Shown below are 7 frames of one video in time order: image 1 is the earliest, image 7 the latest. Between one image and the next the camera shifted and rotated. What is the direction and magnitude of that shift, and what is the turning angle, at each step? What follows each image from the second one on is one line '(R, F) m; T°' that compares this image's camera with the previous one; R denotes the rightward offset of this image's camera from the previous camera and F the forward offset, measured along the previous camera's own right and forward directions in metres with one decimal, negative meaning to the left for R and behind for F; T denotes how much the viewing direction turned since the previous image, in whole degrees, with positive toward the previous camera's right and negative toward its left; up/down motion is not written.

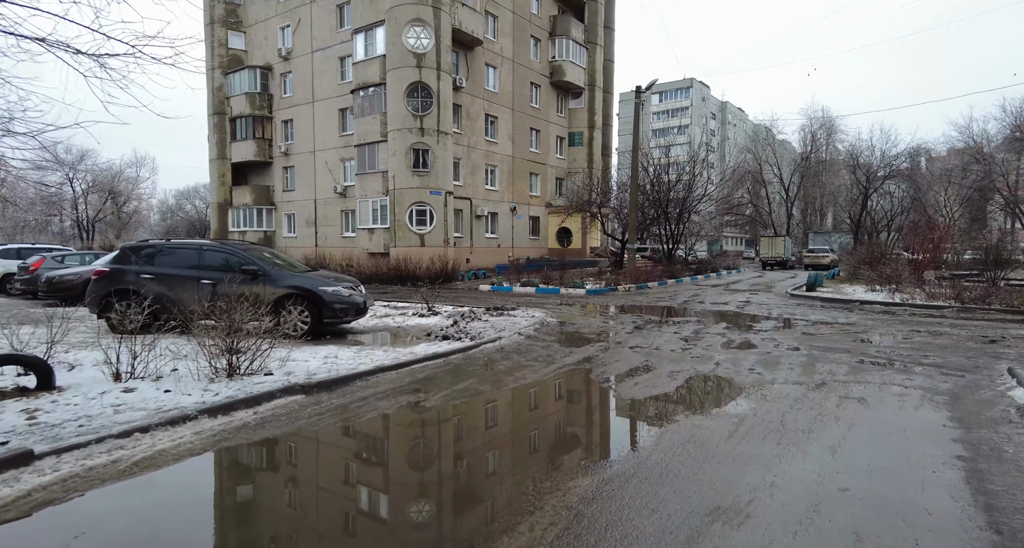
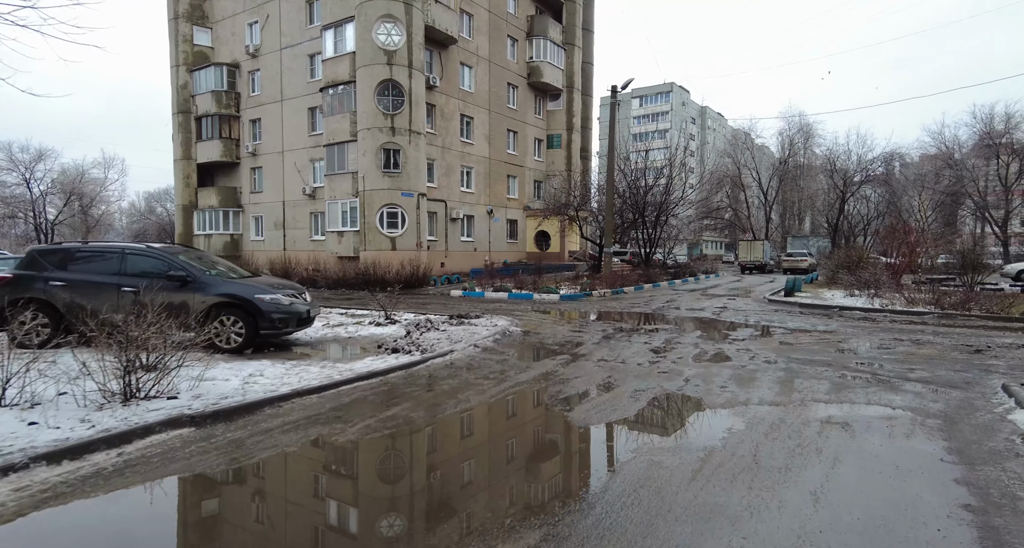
(+0.3, +0.6) m; +2°
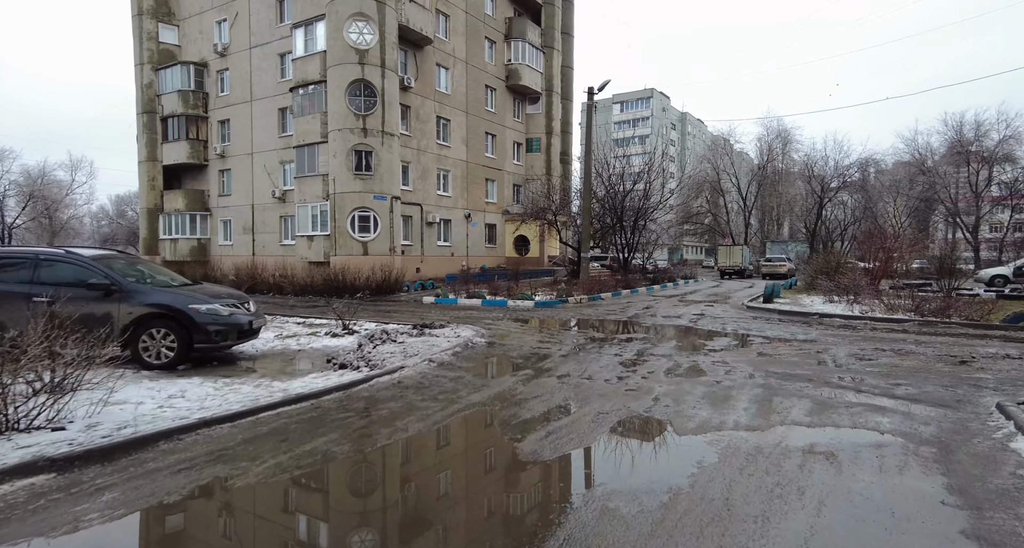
(+0.3, +0.5) m; +2°
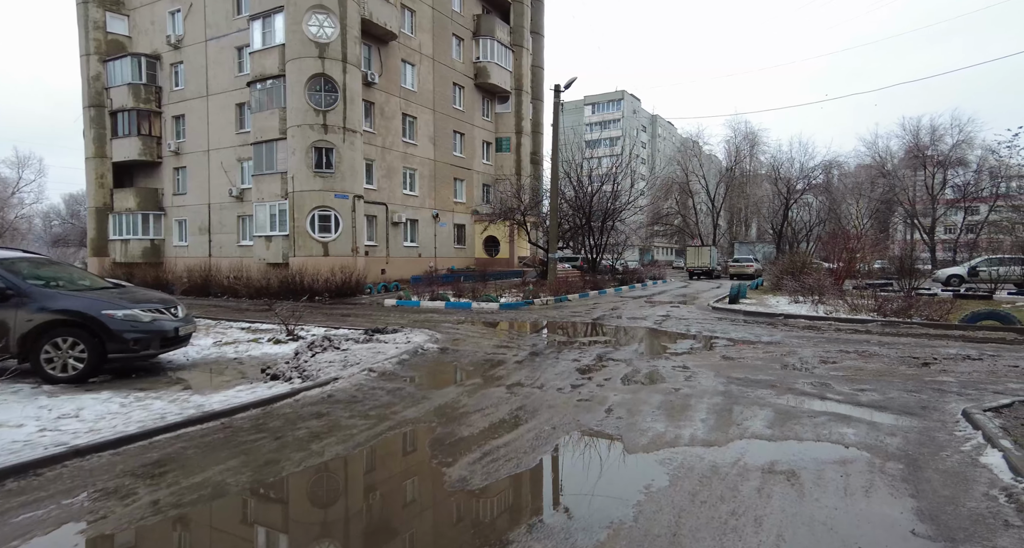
(+0.3, +0.4) m; +3°
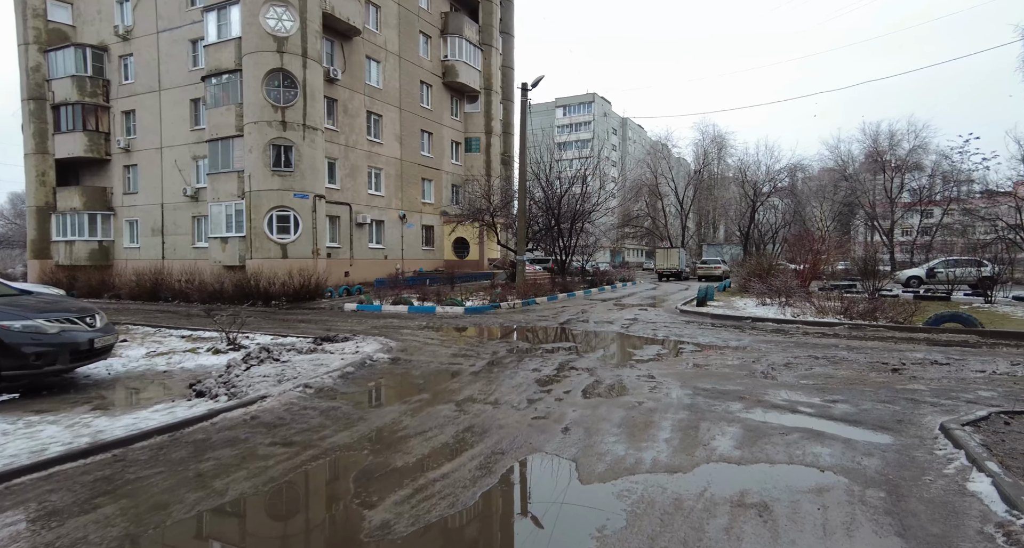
(+0.2, +0.4) m; +3°
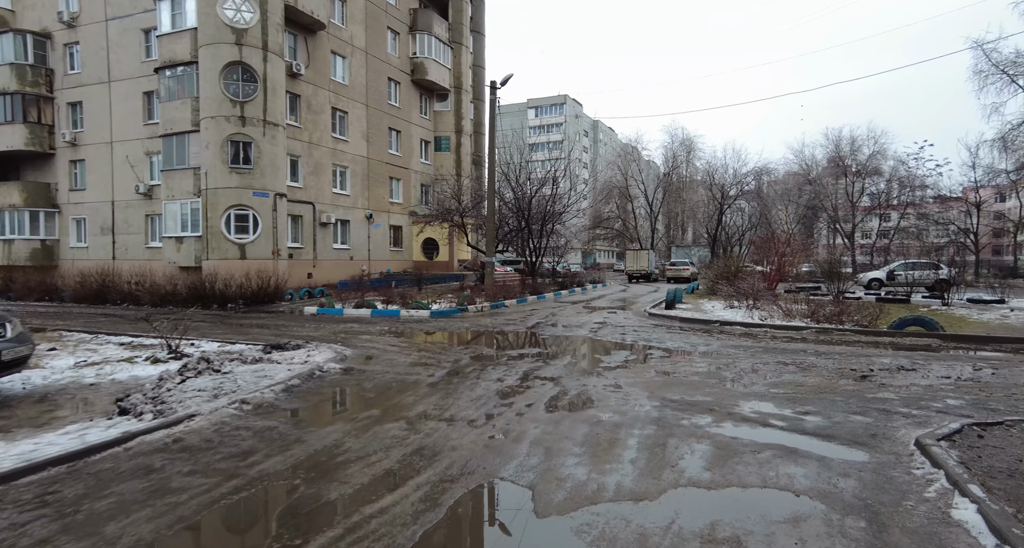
(+0.1, +0.3) m; +3°
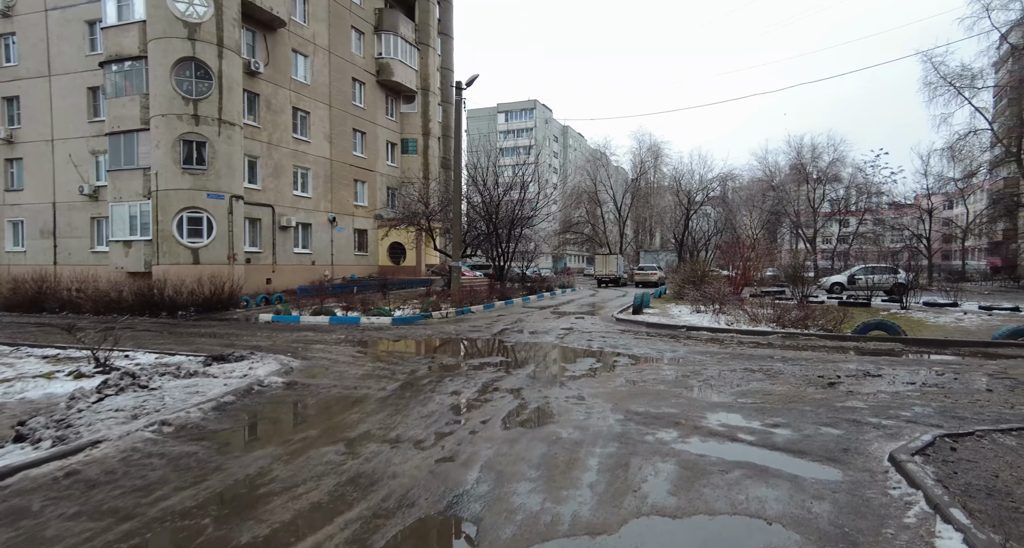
(+0.1, +0.3) m; +3°
